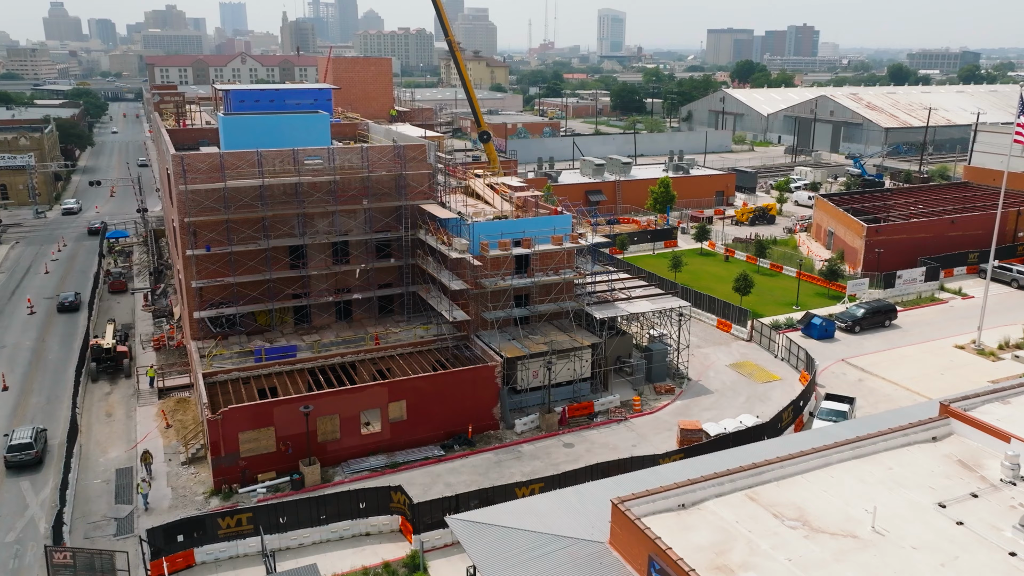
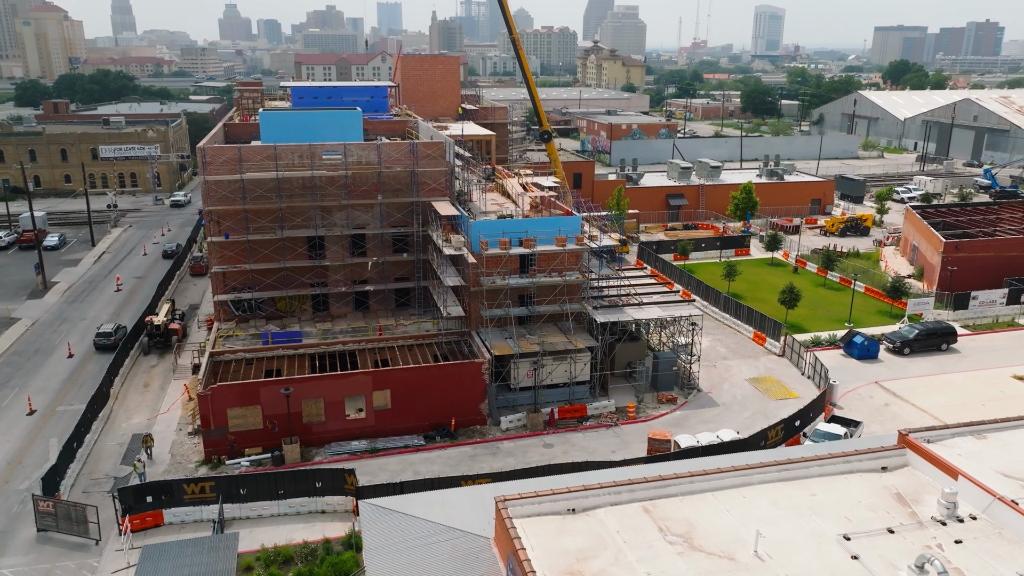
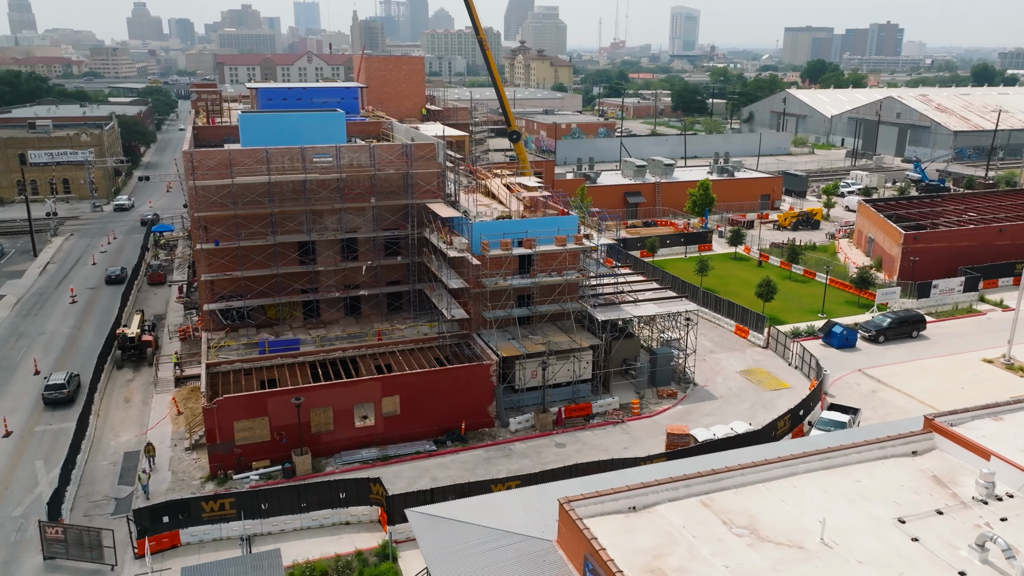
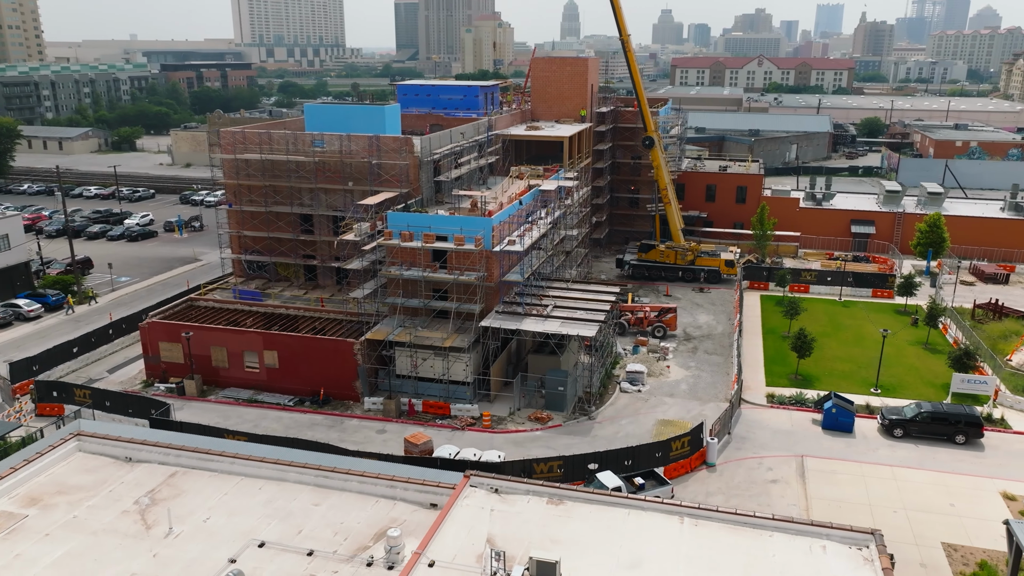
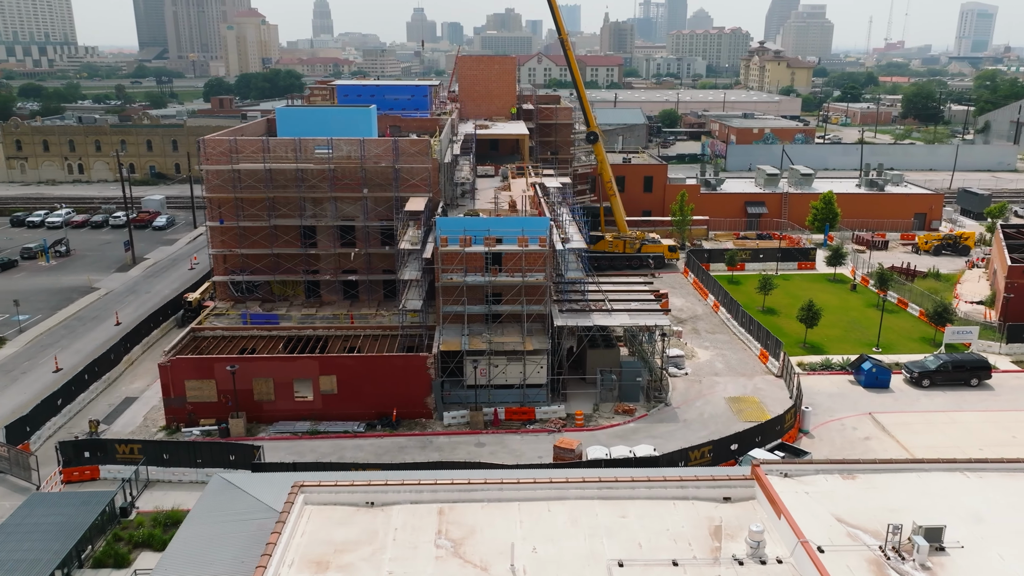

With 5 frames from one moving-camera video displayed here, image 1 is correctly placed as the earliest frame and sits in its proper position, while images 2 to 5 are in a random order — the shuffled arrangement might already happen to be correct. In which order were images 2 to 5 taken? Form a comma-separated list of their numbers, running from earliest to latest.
3, 2, 5, 4
